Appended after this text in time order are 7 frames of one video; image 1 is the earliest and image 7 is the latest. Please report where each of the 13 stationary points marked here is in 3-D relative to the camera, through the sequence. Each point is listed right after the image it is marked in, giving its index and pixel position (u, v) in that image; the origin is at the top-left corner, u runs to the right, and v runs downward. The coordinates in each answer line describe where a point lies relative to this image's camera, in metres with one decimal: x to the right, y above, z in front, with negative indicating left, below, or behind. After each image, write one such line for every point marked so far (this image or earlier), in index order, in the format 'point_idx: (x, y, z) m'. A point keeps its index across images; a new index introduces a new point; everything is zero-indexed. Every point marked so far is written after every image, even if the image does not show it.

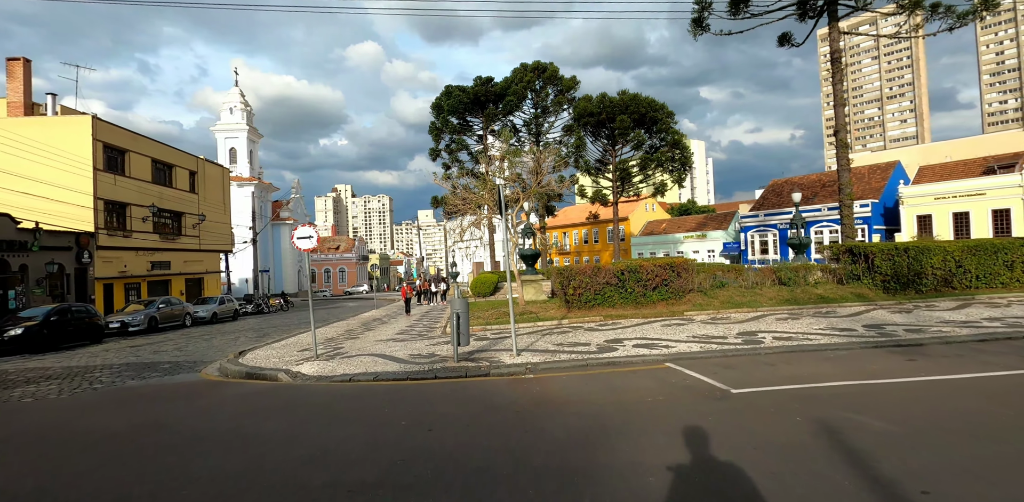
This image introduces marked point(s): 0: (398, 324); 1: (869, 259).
0: (-4.0, -2.6, +18.2) m
1: (+10.1, -0.2, +15.0) m
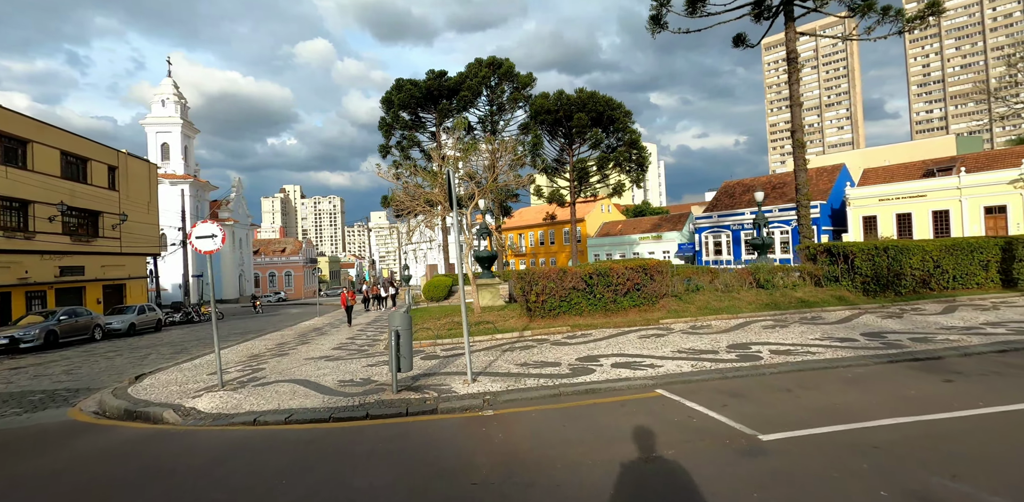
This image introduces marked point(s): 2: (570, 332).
0: (-5.3, -2.6, +16.1) m
1: (+9.0, -0.2, +14.1) m
2: (+1.2, -1.7, +11.3) m
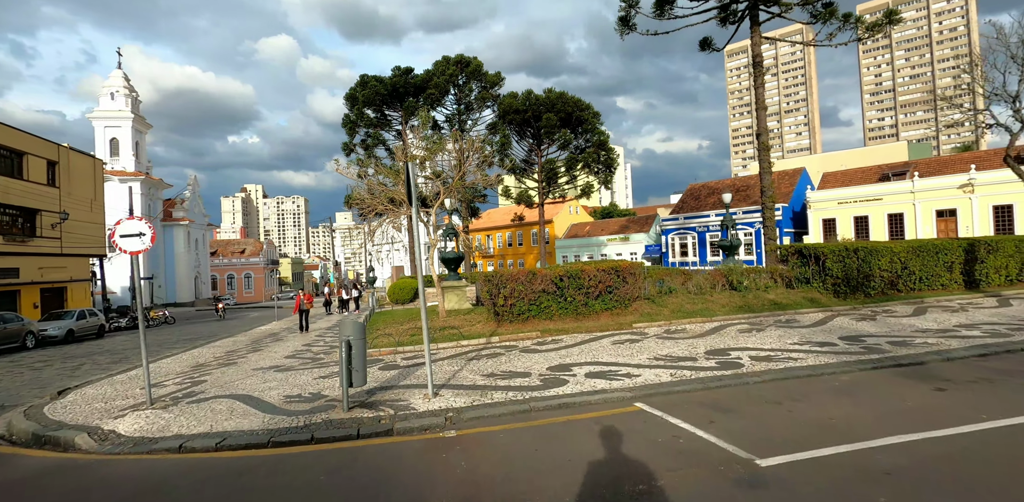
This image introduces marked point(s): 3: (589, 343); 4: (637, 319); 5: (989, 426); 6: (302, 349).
0: (-6.3, -2.6, +15.1) m
1: (+8.1, -0.3, +14.0) m
2: (+0.6, -1.7, +10.7) m
3: (+1.4, -1.7, +9.7) m
4: (+2.8, -1.5, +11.8) m
5: (+4.3, -1.6, +4.8) m
6: (-5.4, -2.5, +13.5) m
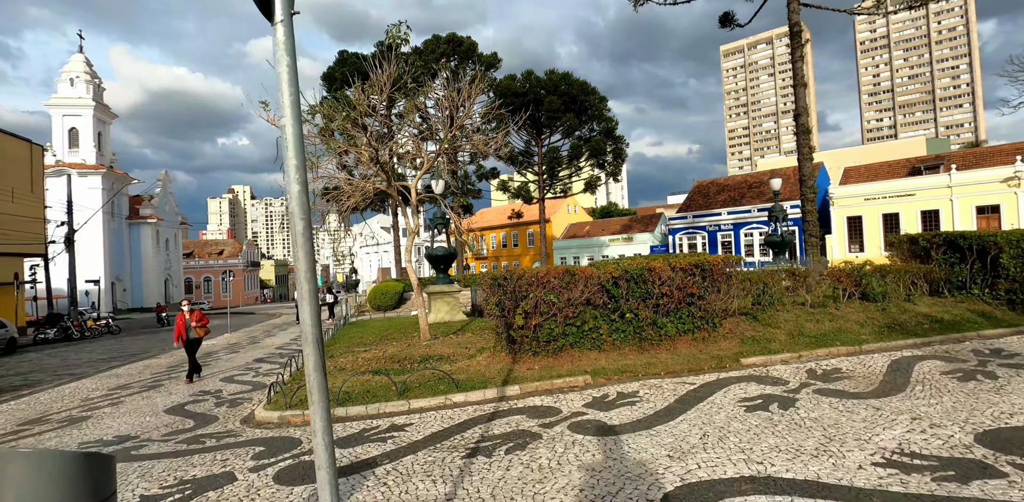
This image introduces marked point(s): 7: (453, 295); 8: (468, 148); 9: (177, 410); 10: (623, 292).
0: (-6.0, -2.5, +10.3) m
1: (+8.4, -0.1, +9.5) m
2: (+0.9, -1.5, +6.1) m
3: (+1.8, -1.5, +5.1) m
4: (+3.1, -1.3, +7.2) m
5: (+4.8, -1.3, +0.3) m
6: (-5.1, -2.3, +8.8) m
7: (-1.8, -1.3, +15.7) m
8: (-1.5, +3.3, +18.4) m
9: (-4.8, -2.3, +7.7) m
10: (+1.5, -0.6, +7.2) m
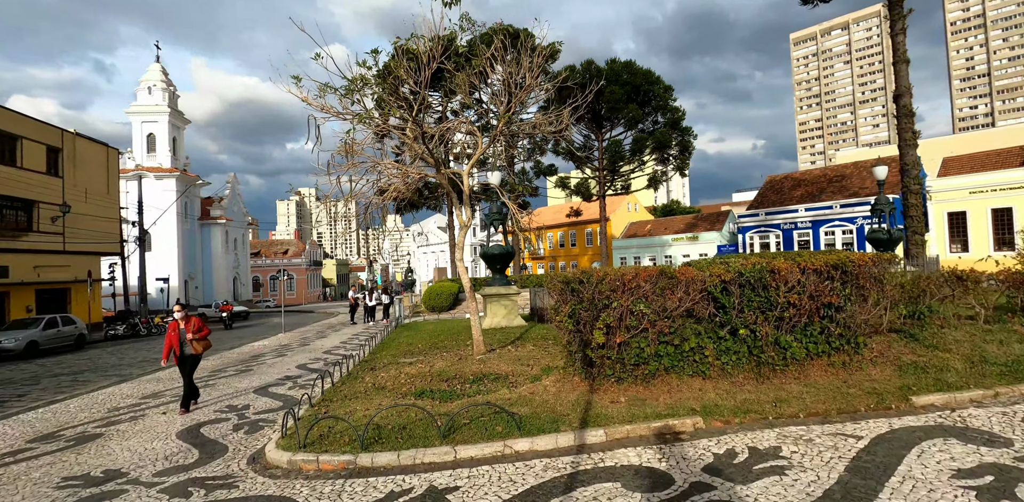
0: (-4.8, -2.4, +9.3) m
1: (+9.4, -0.1, +7.0) m
2: (+1.6, -1.5, +4.4) m
3: (+2.3, -1.4, +3.3) m
4: (+3.9, -1.3, +5.3) m
5: (+4.8, -1.3, -1.8) m
6: (-4.1, -2.3, +7.7) m
7: (-0.1, -1.2, +14.3) m
8: (+0.4, +3.4, +16.9) m
9: (-3.9, -2.2, +6.6) m
10: (+2.3, -0.5, +5.5) m
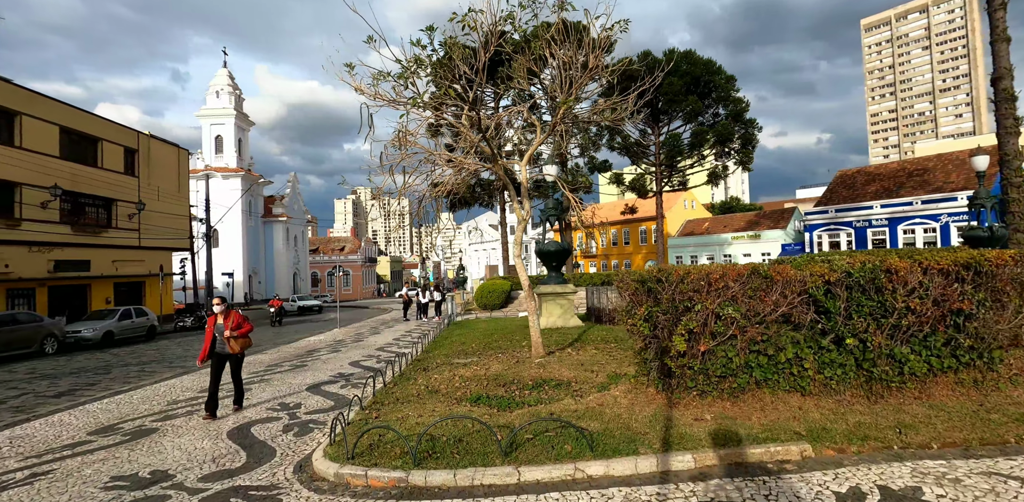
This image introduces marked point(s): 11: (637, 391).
0: (-3.8, -2.3, +9.2) m
1: (+10.1, -0.1, +5.5) m
2: (+2.1, -1.5, +3.7) m
3: (+2.7, -1.4, +2.5) m
4: (+4.5, -1.2, +4.4) m
5: (+4.7, -1.3, -2.8) m
6: (-3.3, -2.2, +7.5) m
7: (+1.4, -1.2, +13.6) m
8: (+2.2, +3.5, +16.2) m
9: (-3.2, -2.1, +6.4) m
10: (+2.9, -0.5, +4.7) m
11: (+1.2, -1.4, +5.3) m
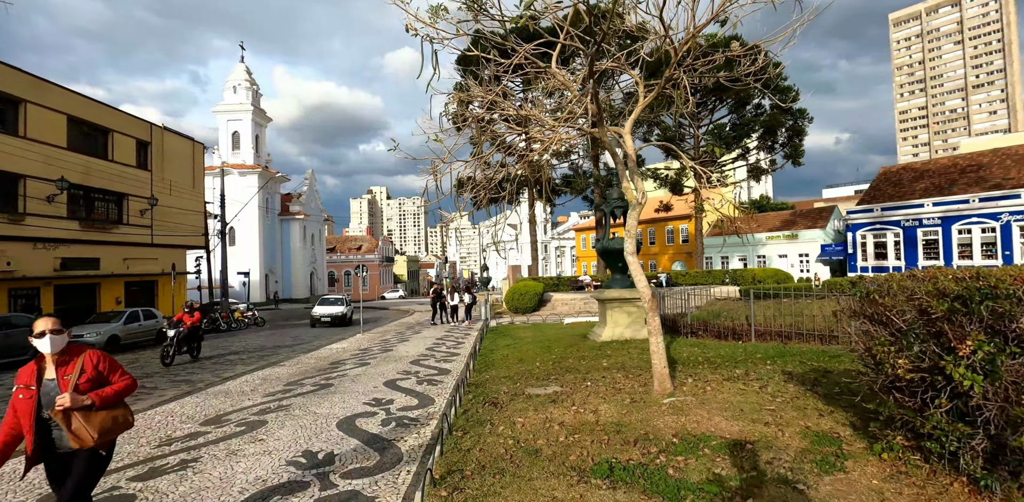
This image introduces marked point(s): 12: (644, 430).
0: (-2.6, -2.3, +7.2) m
1: (+11.2, 0.0, +3.2) m
2: (+3.2, -1.4, +1.5) m
3: (+3.8, -1.4, +0.3) m
4: (+5.6, -1.2, +2.1) m
5: (+5.6, -1.3, -5.0) m
6: (-2.1, -2.1, +5.5) m
7: (+2.7, -1.1, +11.5) m
8: (+3.6, +3.5, +14.0) m
9: (-2.1, -2.1, +4.3) m
10: (+4.0, -0.4, +2.5) m
11: (+2.3, -1.3, +3.1) m
12: (+1.1, -1.6, +4.7) m
